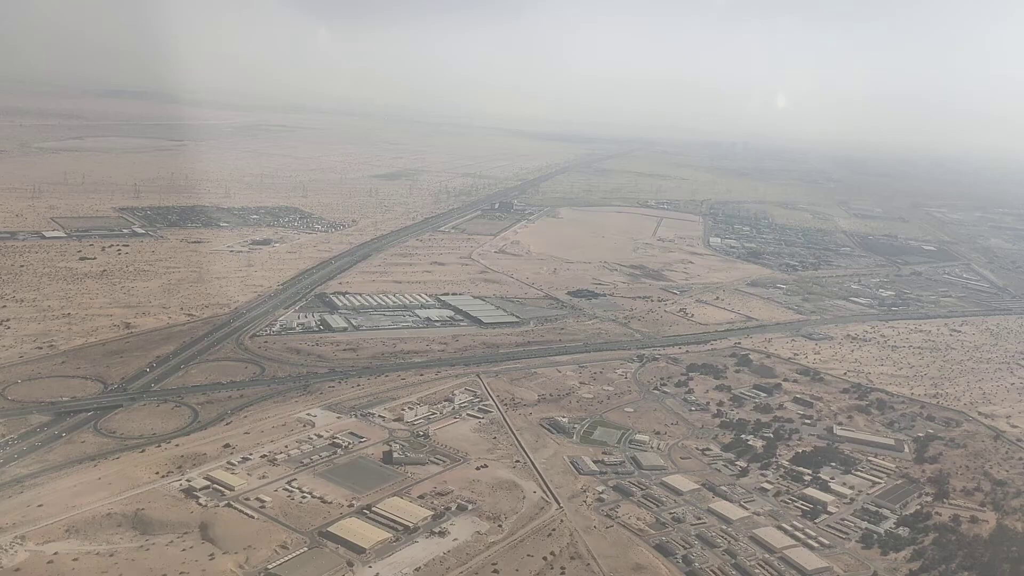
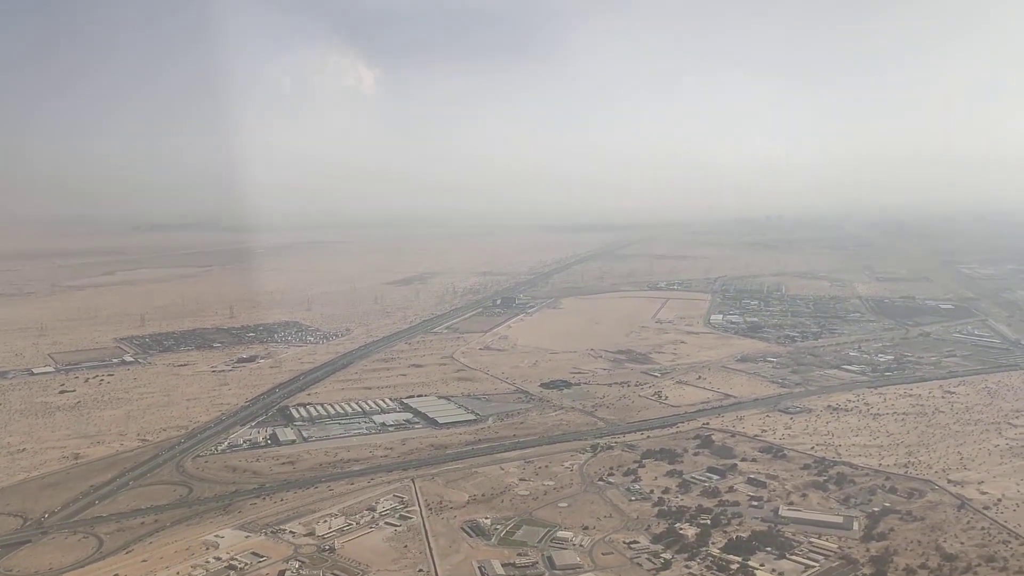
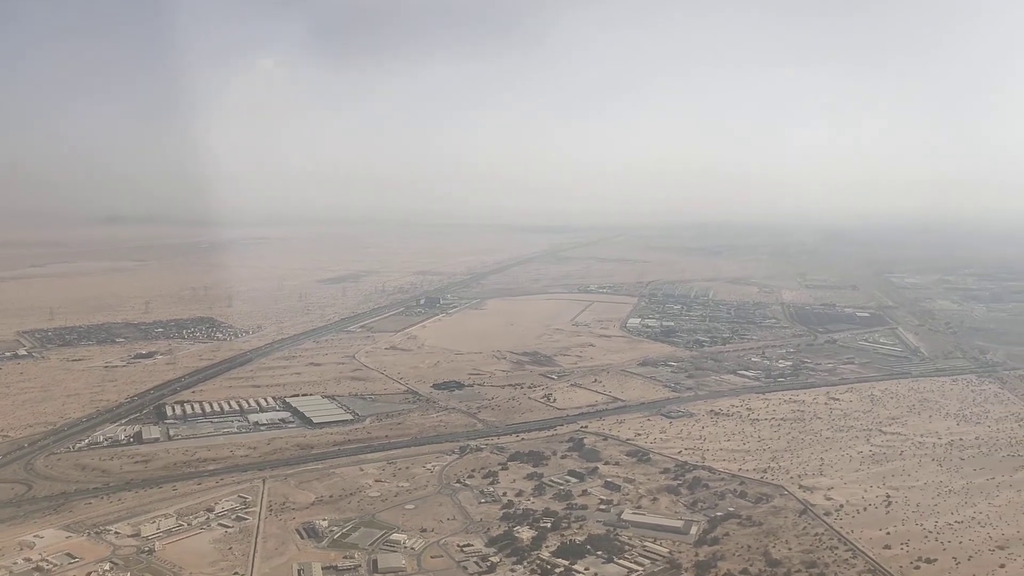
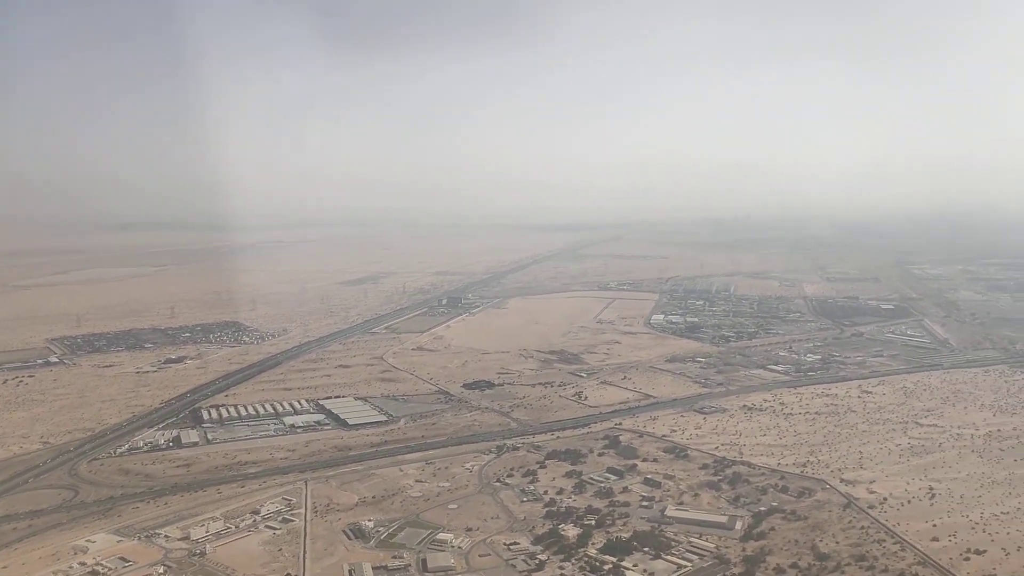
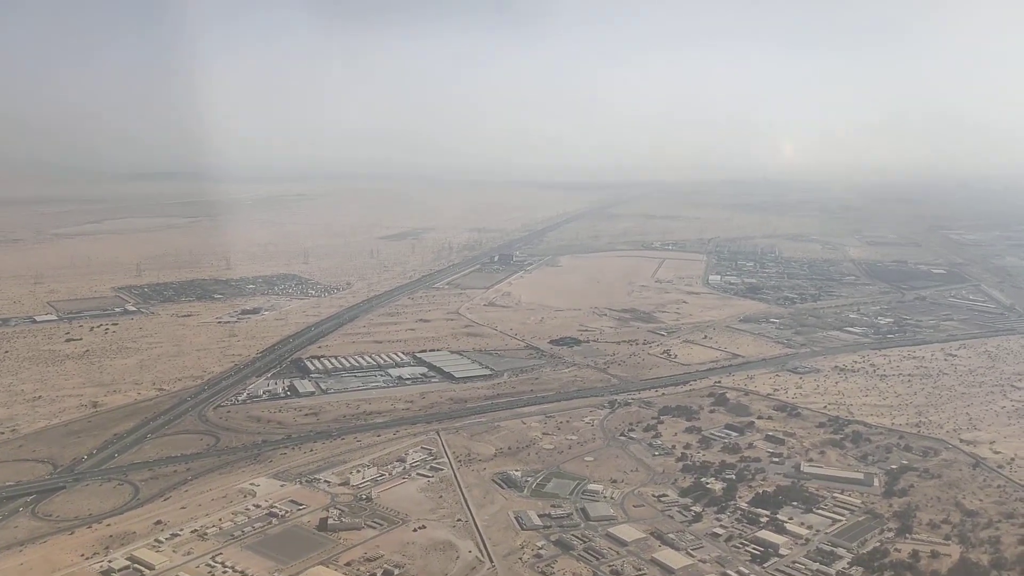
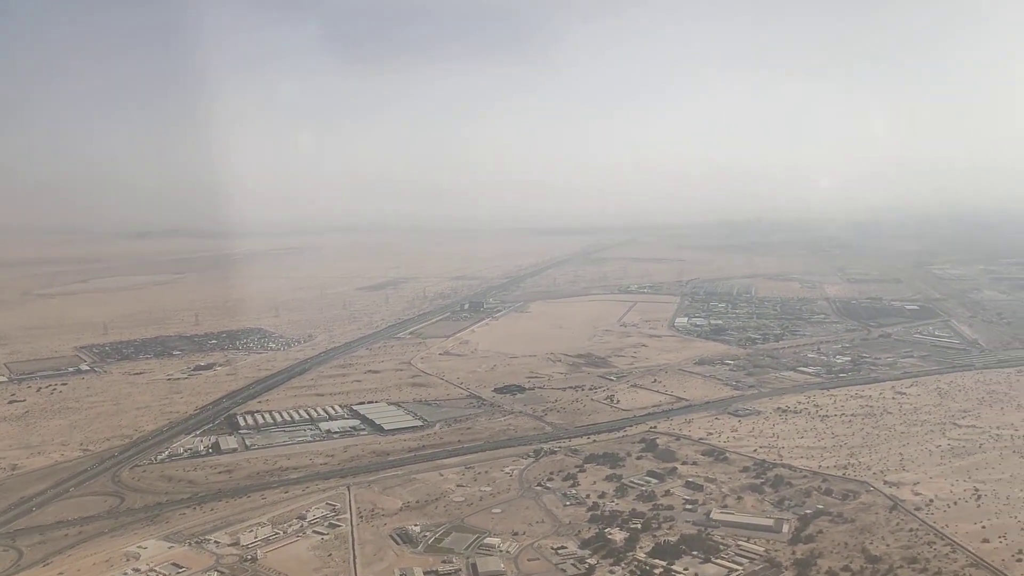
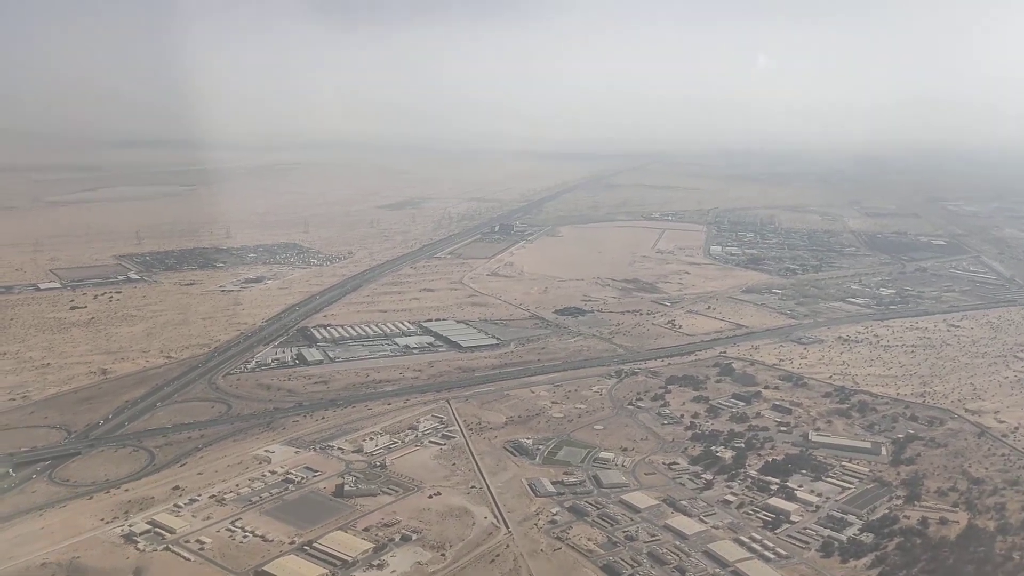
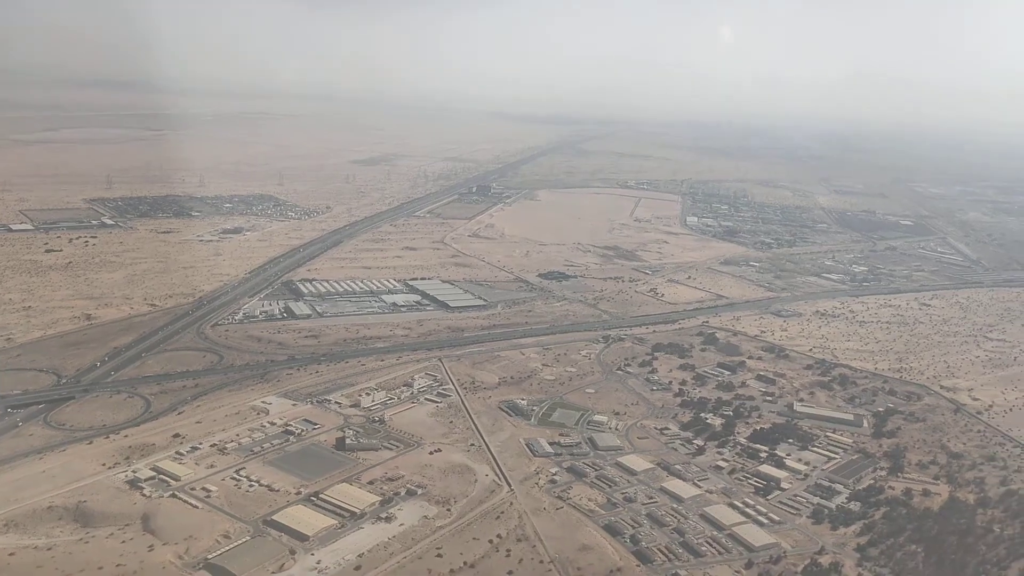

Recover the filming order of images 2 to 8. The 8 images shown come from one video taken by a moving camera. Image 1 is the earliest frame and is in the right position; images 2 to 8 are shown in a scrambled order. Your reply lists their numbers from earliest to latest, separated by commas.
8, 7, 5, 2, 6, 4, 3
